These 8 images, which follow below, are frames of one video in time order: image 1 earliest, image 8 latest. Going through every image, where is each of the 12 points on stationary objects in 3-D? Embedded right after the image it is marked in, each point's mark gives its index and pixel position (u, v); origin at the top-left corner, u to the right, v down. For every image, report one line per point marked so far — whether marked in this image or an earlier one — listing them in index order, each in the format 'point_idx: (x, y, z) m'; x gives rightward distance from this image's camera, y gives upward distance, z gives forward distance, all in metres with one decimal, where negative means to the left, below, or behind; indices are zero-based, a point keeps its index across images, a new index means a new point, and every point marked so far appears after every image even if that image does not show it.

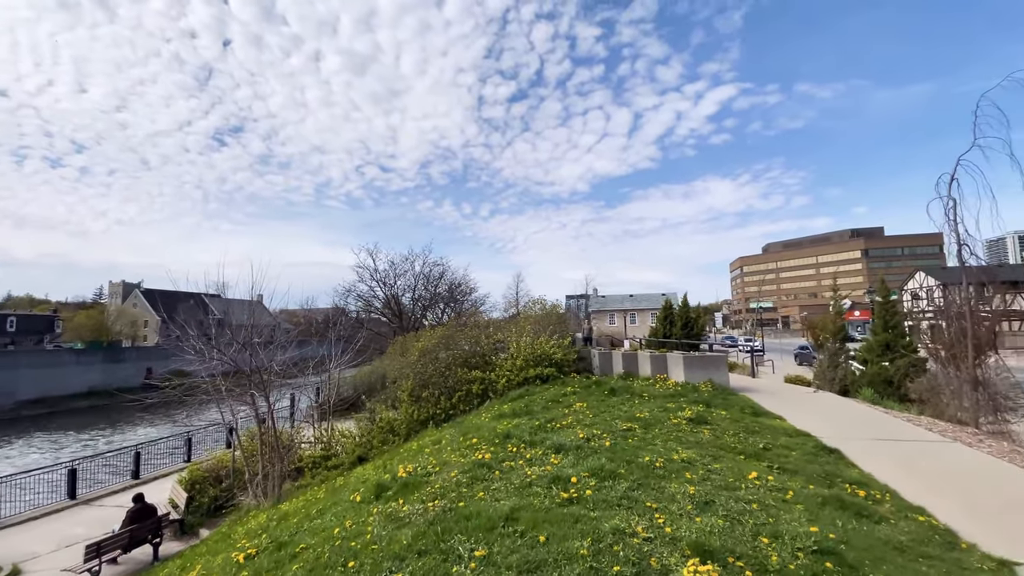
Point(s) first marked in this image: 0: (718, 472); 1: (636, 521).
0: (+1.9, -1.7, +4.4) m
1: (+0.8, -1.6, +3.2) m
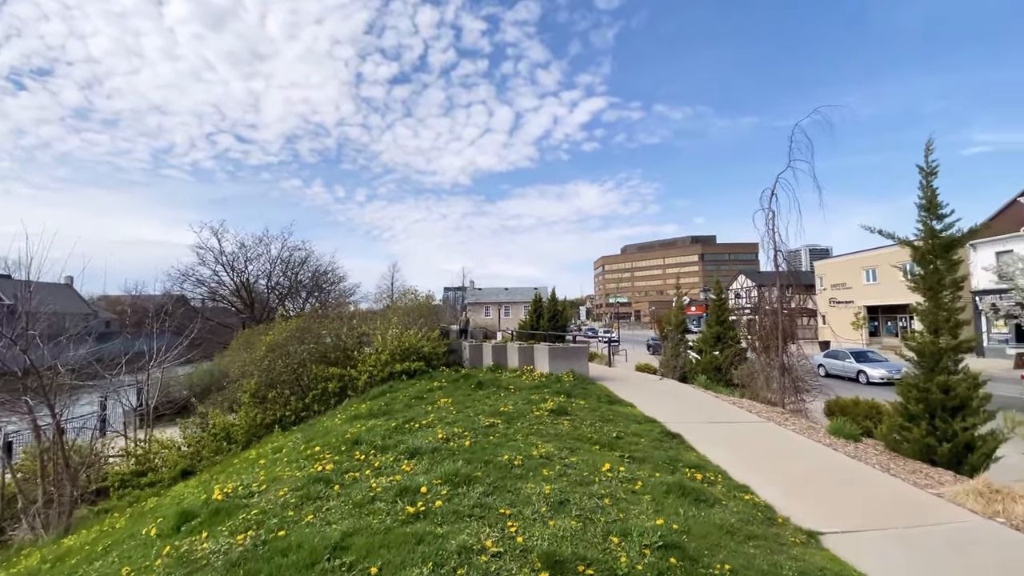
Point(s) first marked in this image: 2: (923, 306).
0: (+0.6, -1.7, +4.3) m
1: (-0.2, -1.5, +2.9) m
2: (+5.5, -0.2, +6.3) m
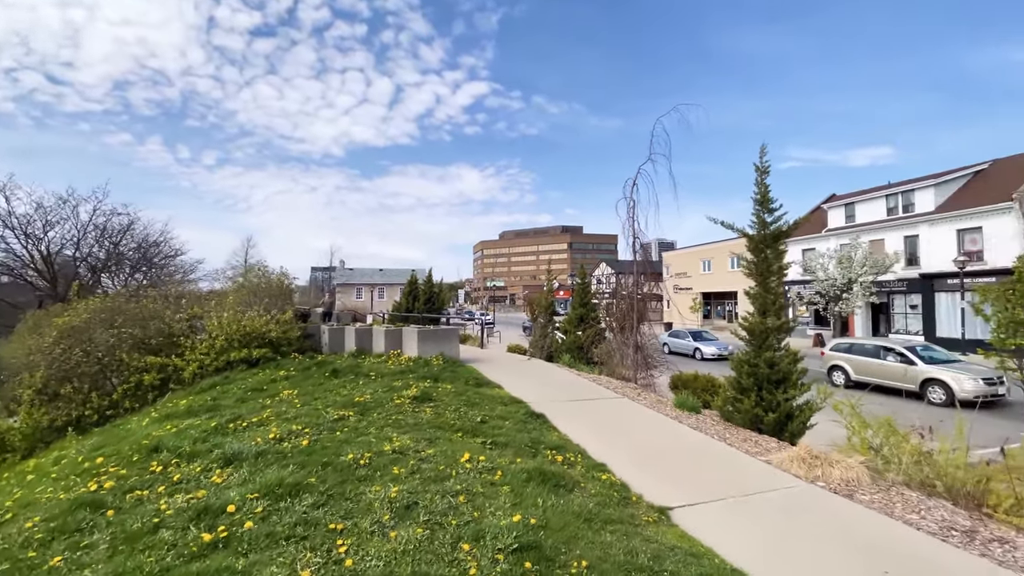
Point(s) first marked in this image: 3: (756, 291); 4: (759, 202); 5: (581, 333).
0: (-0.7, -1.4, +3.9) m
1: (-1.0, -1.4, +2.3) m
2: (+3.6, 0.0, +7.0) m
3: (+3.6, 0.0, +6.8) m
4: (+3.7, +1.3, +7.0) m
5: (+2.0, -1.3, +13.5) m
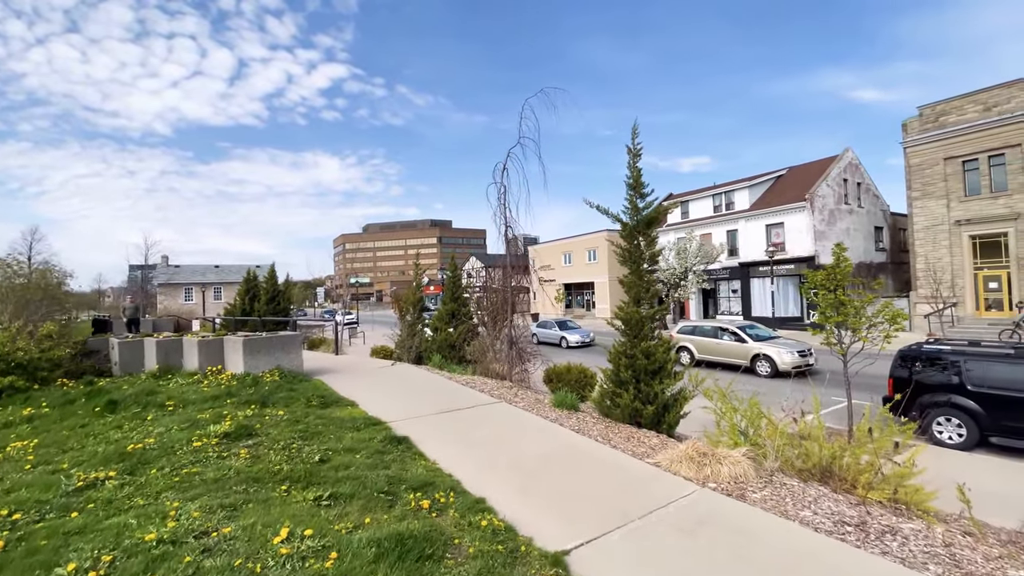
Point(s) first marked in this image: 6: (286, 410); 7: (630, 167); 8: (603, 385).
0: (-1.6, -1.4, +2.5) m
1: (-1.5, -1.4, +0.9) m
2: (+1.7, +0.2, +6.7) m
3: (+1.7, +0.1, +6.5) m
4: (+1.7, +1.5, +6.7) m
5: (-1.6, -1.1, +12.5) m
6: (-2.7, -1.4, +5.6) m
7: (+1.7, +1.8, +6.8) m
8: (+1.3, -1.4, +6.7) m
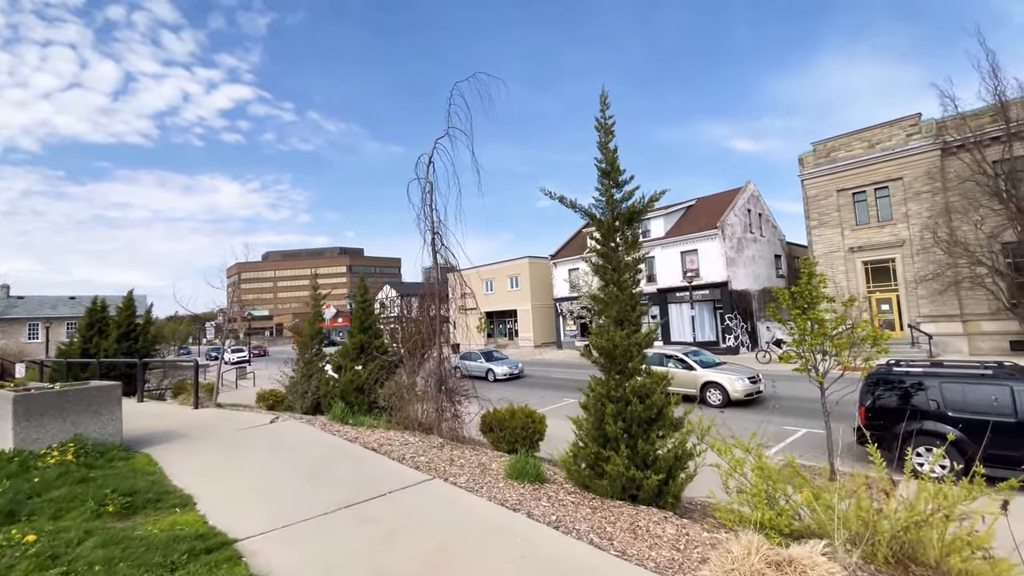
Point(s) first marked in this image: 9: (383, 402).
0: (-1.4, -1.4, +0.3) m
1: (-1.1, -1.2, -1.3) m
2: (+1.0, 0.0, +5.0) m
3: (+1.0, 0.0, +4.9) m
4: (+1.0, +1.3, +5.1) m
5: (-3.3, -1.7, +10.1) m
6: (-3.1, -1.6, +3.0) m
7: (+1.0, +1.5, +5.2) m
8: (+0.7, -1.6, +4.8) m
9: (-2.6, -2.3, +9.3) m
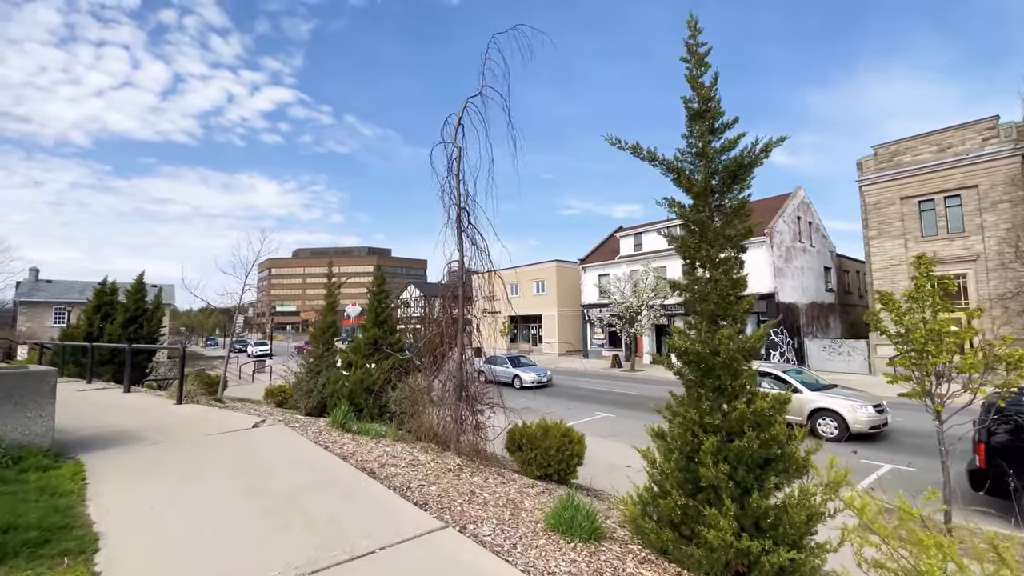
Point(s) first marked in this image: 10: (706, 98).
0: (-1.3, -1.1, -1.0) m
1: (-1.0, -0.9, -2.6) m
2: (+1.4, +0.1, +3.6) m
3: (+1.4, +0.1, +3.5) m
4: (+1.5, +1.4, +3.8) m
5: (-2.7, -1.5, +8.9) m
6: (-2.8, -1.3, +1.9) m
7: (+1.5, +1.7, +3.9) m
8: (+1.0, -1.4, +3.5) m
9: (-2.0, -2.0, +8.1) m
10: (+1.5, +1.5, +3.8) m
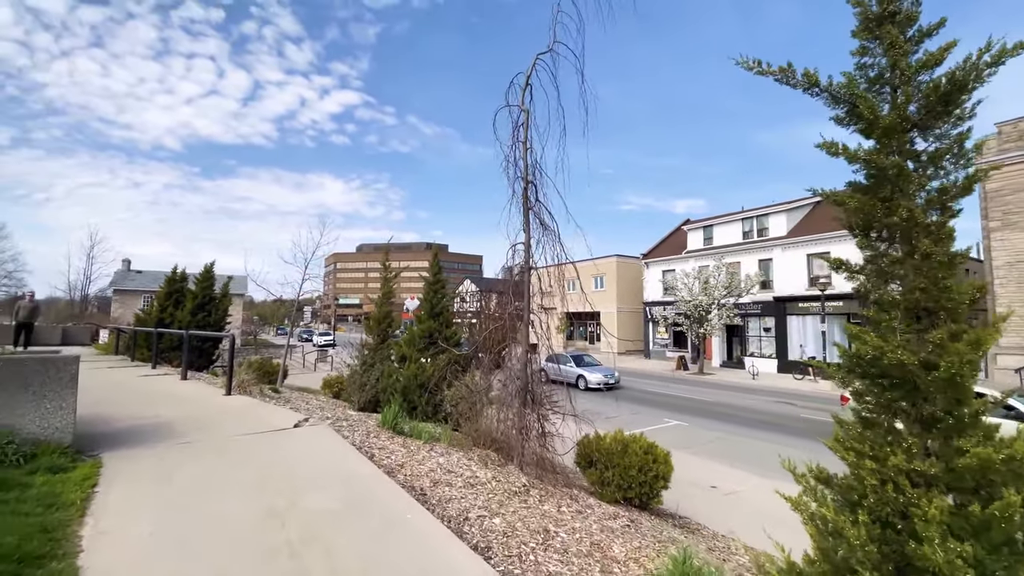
0: (-1.3, -0.9, -1.7) m
1: (-1.2, -0.8, -3.3) m
2: (+2.0, +0.2, +2.5) m
3: (+2.0, +0.2, +2.4) m
4: (+2.1, +1.5, +2.7) m
5: (-1.5, -1.3, +8.3) m
6: (-2.5, -1.1, +1.3) m
7: (+2.1, +1.8, +2.8) m
8: (+1.5, -1.3, +2.4) m
9: (-1.0, -1.9, +7.4) m
10: (+2.1, +1.6, +2.7) m
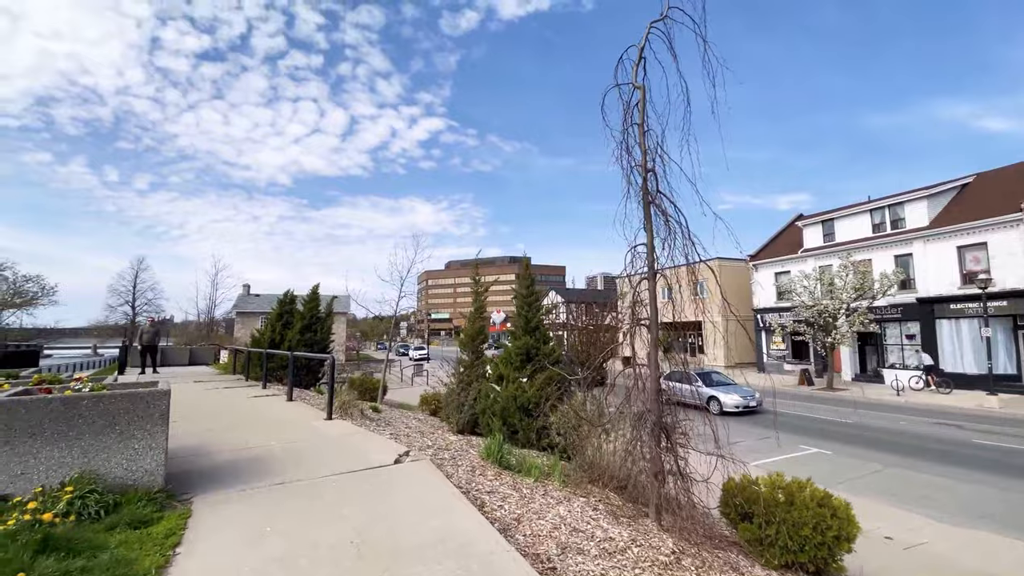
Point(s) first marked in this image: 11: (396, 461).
0: (-1.4, -0.9, -2.3) m
1: (-1.6, -0.7, -3.9) m
2: (+2.6, +0.2, +1.3) m
3: (+2.5, +0.2, +1.2) m
4: (+2.7, +1.5, +1.5) m
5: (+0.2, -1.5, +7.6) m
6: (-2.0, -1.2, +0.9) m
7: (+2.7, +1.8, +1.6) m
8: (+2.1, -1.3, +1.3) m
9: (+0.6, -2.0, +6.6) m
10: (+2.7, +1.7, +1.5) m
11: (-1.1, -1.6, +4.5) m
